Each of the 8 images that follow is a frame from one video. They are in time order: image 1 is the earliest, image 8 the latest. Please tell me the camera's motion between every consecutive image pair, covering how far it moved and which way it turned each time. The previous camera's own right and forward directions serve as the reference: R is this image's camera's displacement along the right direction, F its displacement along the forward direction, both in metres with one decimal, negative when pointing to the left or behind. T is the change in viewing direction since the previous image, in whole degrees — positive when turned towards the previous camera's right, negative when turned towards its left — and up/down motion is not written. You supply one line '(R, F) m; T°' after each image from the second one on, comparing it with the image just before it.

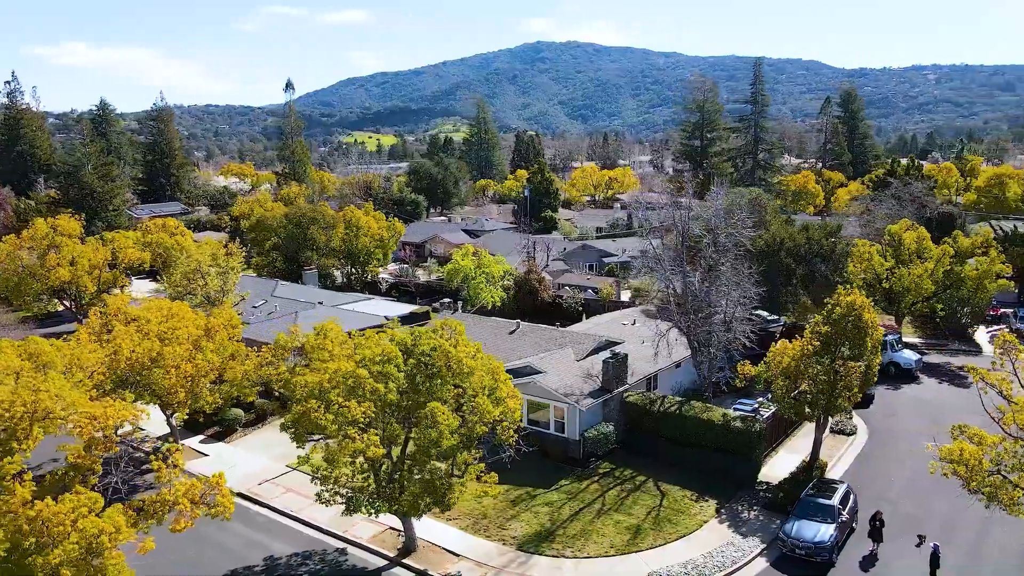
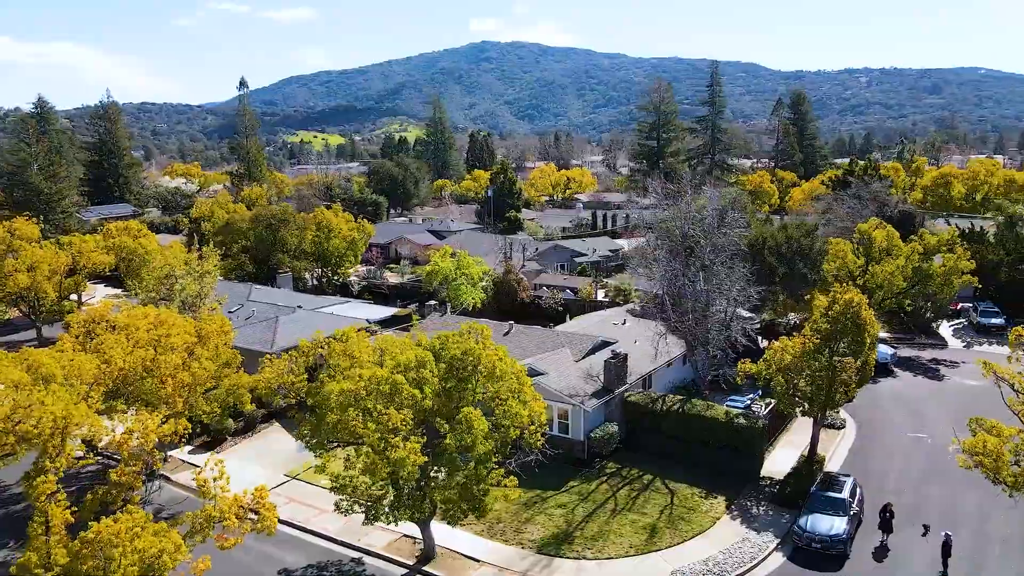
(-1.5, +0.2) m; +4°
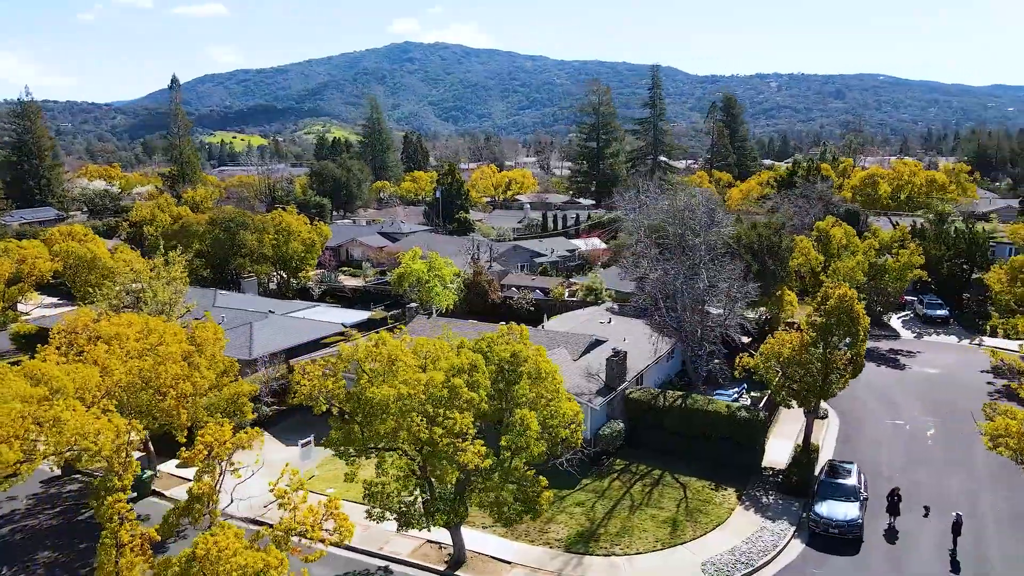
(-2.2, +0.1) m; +6°
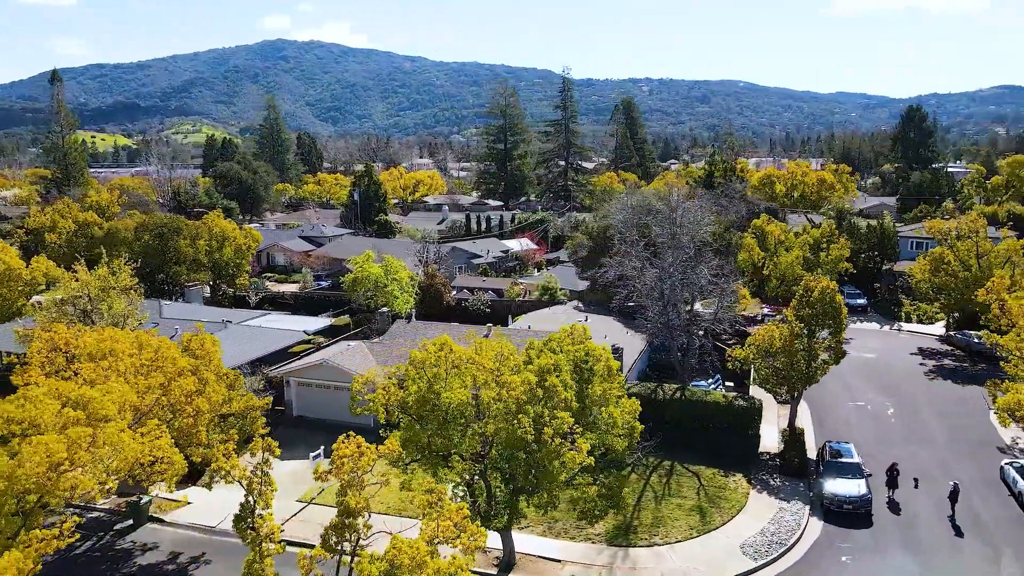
(-3.5, +0.2) m; +9°
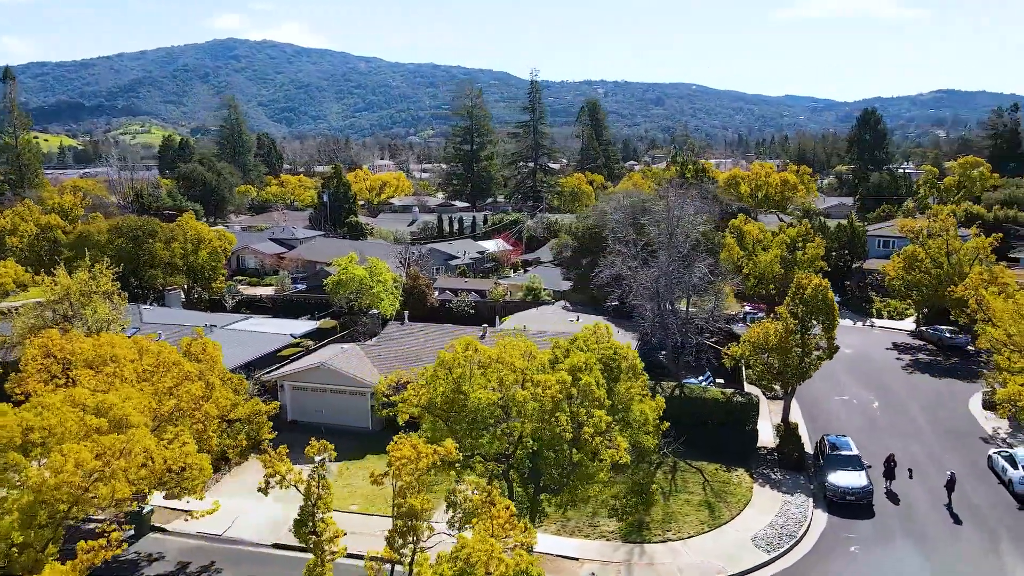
(-1.3, 0.0) m; +3°
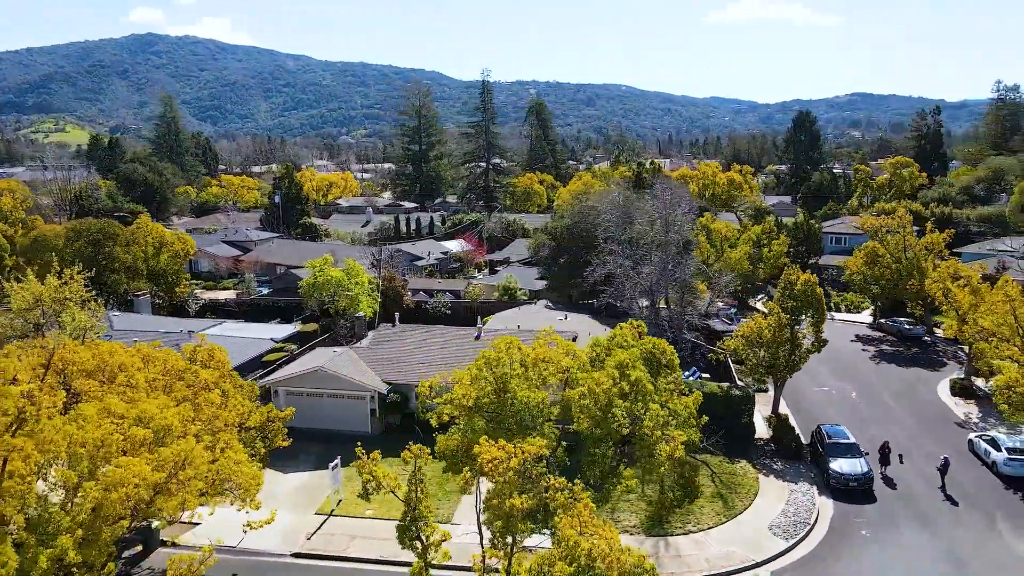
(-2.0, +0.1) m; +5°
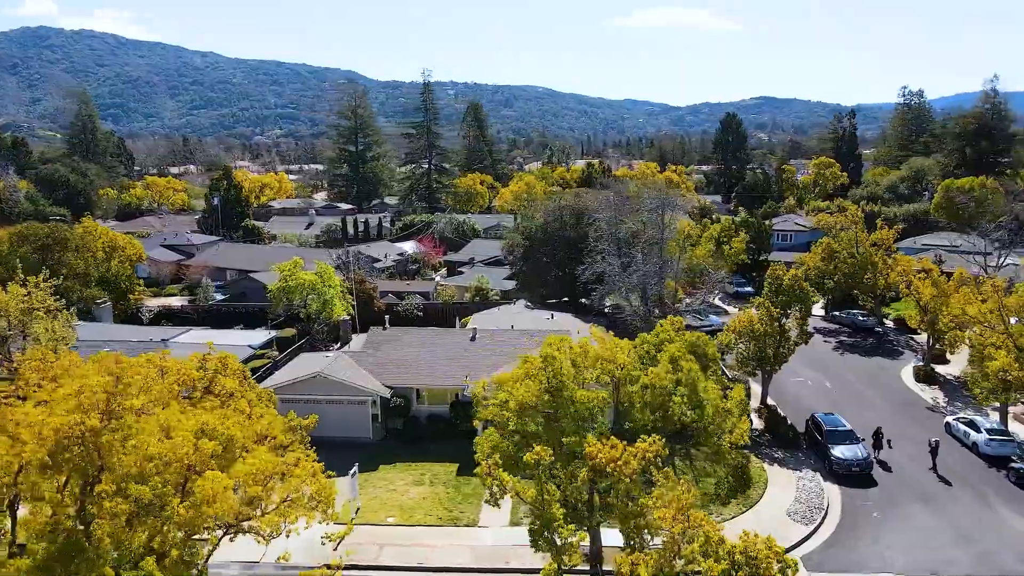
(-2.5, +0.2) m; +6°
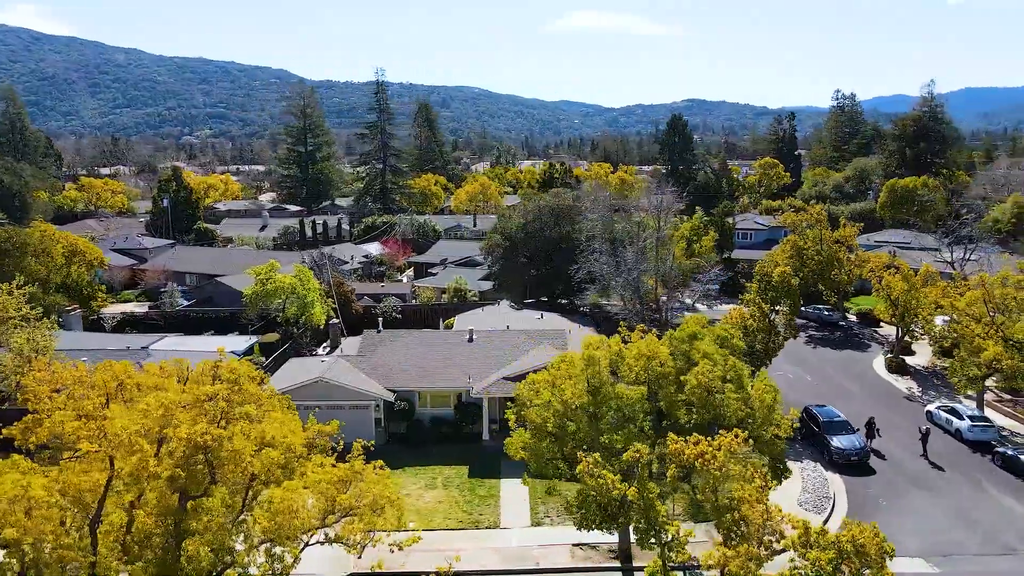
(-1.9, +0.1) m; +5°
